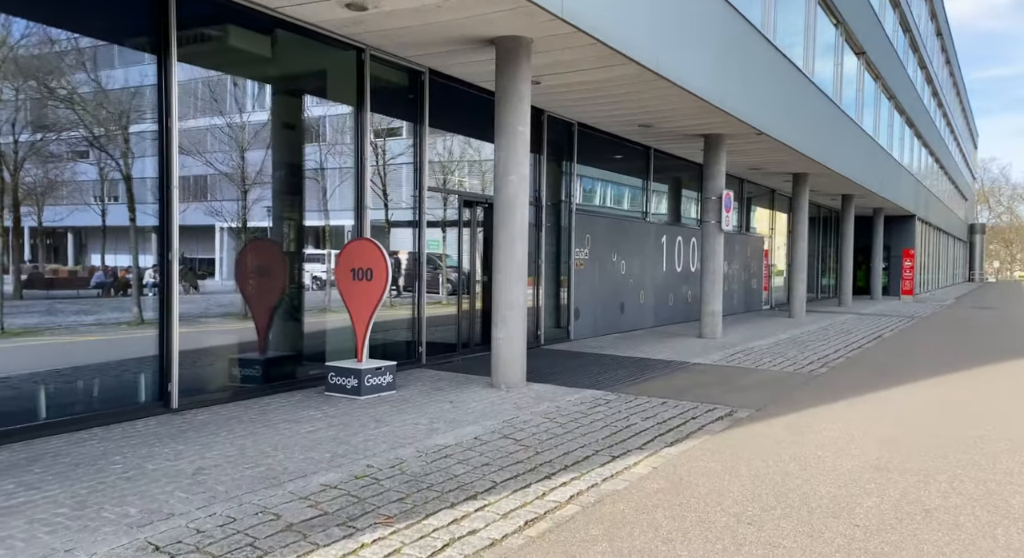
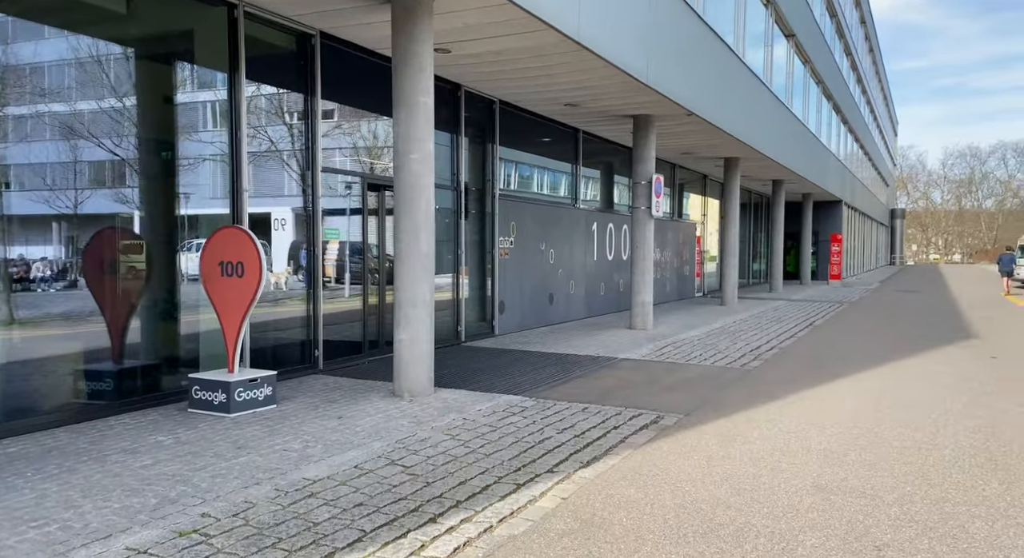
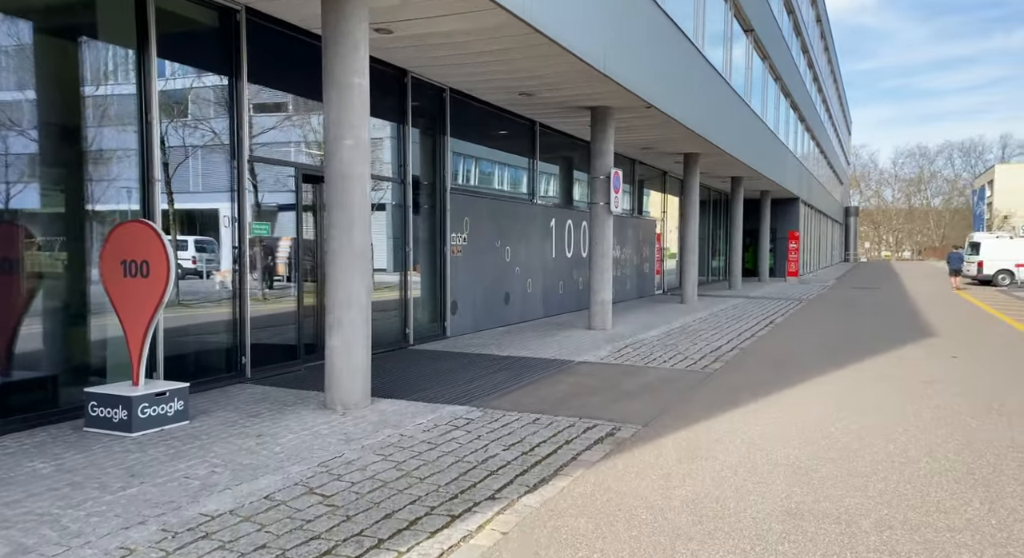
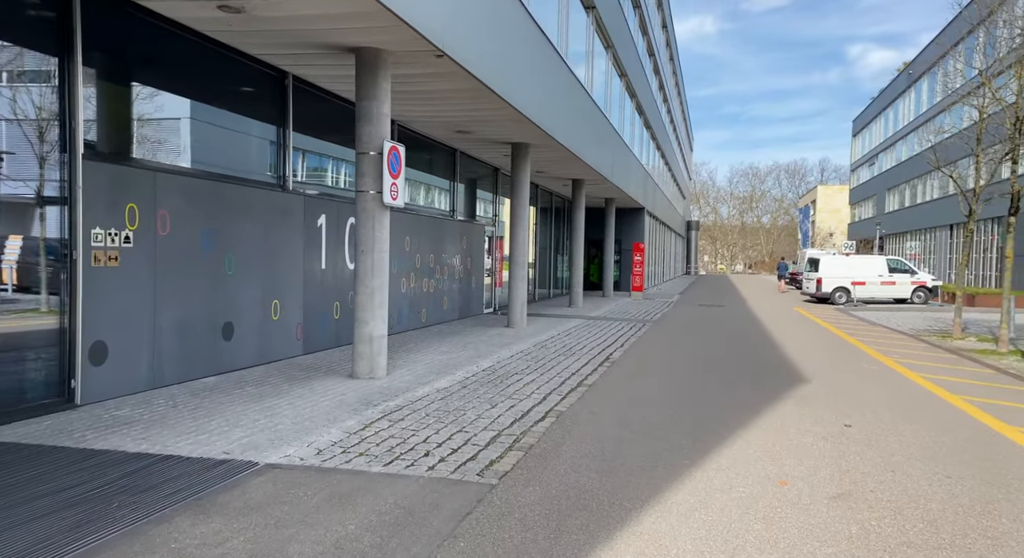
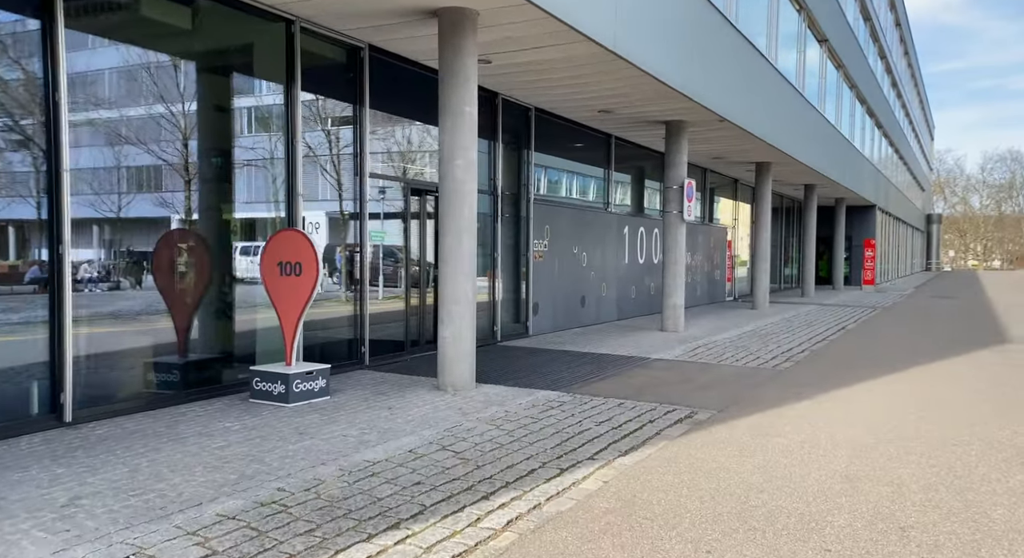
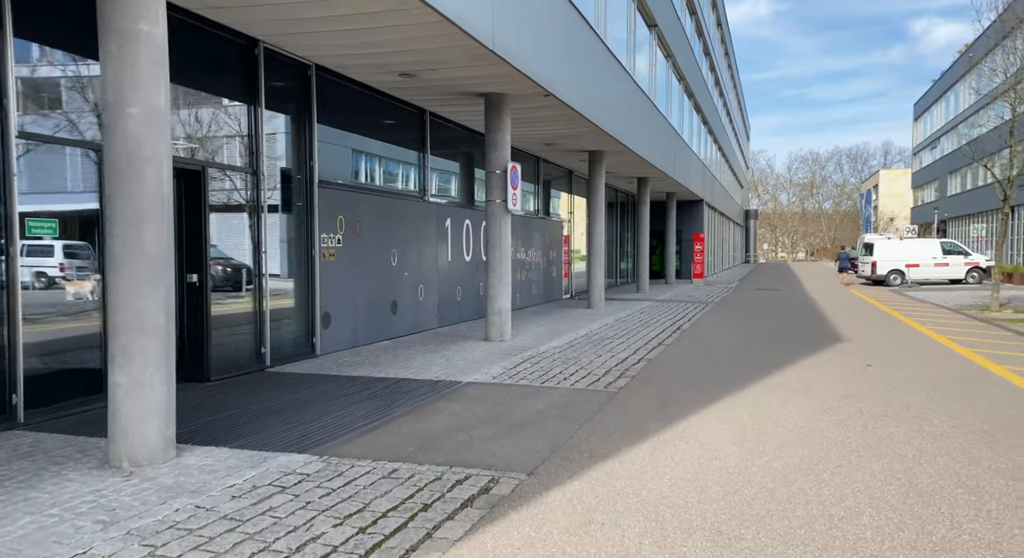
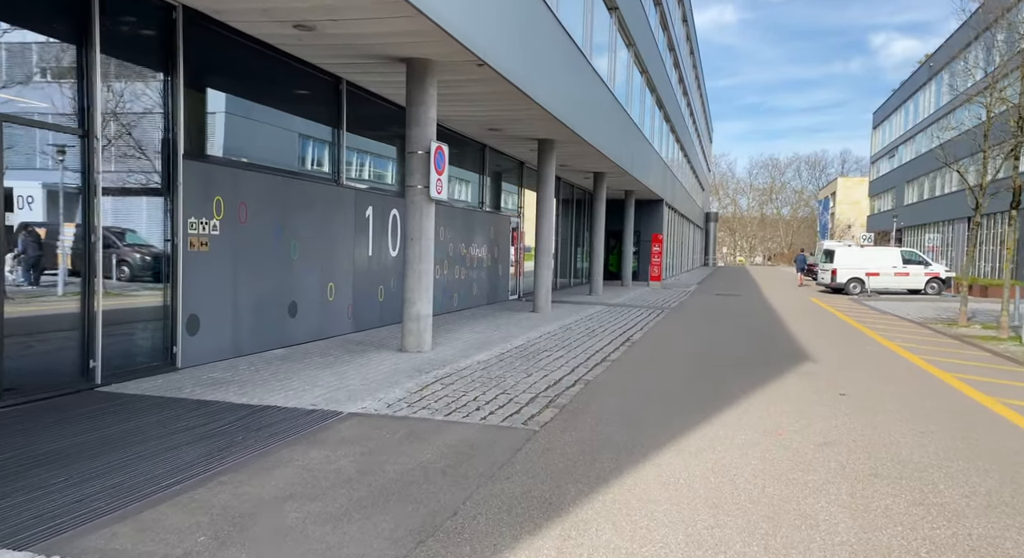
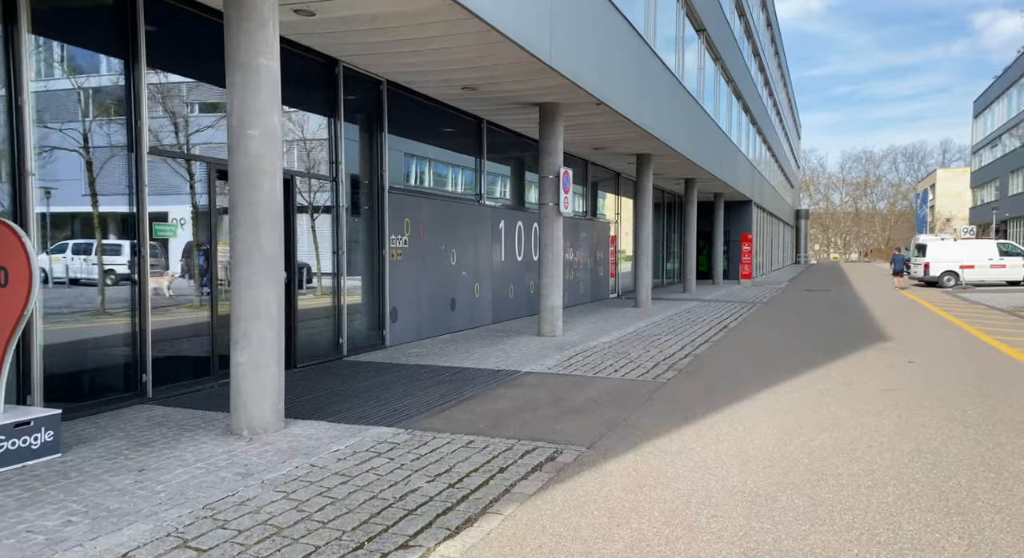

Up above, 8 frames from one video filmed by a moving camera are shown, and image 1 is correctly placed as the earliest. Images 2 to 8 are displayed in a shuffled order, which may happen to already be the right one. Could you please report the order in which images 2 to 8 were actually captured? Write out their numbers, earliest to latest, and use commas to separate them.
5, 2, 3, 8, 6, 7, 4
